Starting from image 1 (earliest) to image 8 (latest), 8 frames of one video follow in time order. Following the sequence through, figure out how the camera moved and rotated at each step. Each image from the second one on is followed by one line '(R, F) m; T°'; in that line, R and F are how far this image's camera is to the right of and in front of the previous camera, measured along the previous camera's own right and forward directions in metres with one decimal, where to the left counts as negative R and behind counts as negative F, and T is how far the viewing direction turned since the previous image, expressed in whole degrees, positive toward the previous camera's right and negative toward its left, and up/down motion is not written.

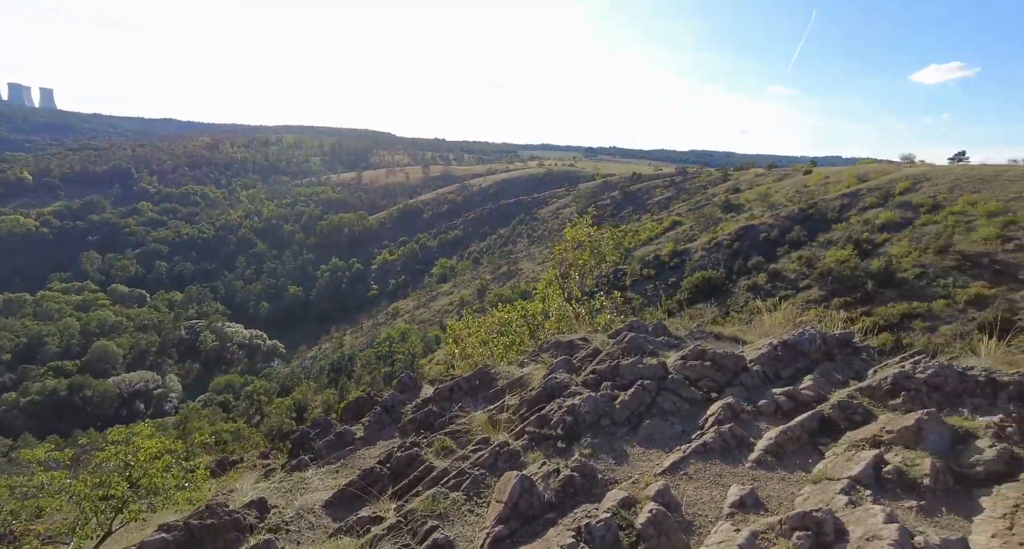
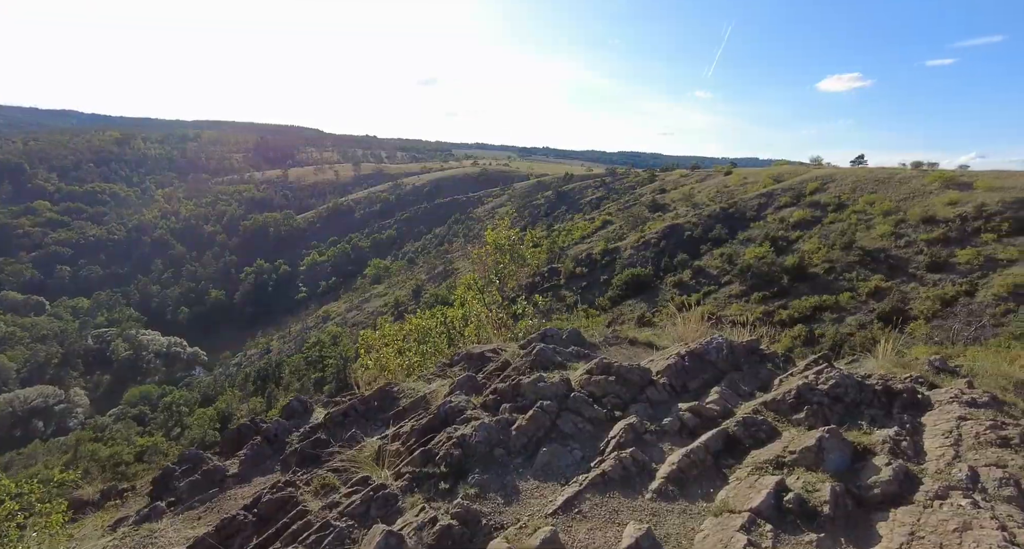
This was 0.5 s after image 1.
(+0.2, +0.2) m; +7°
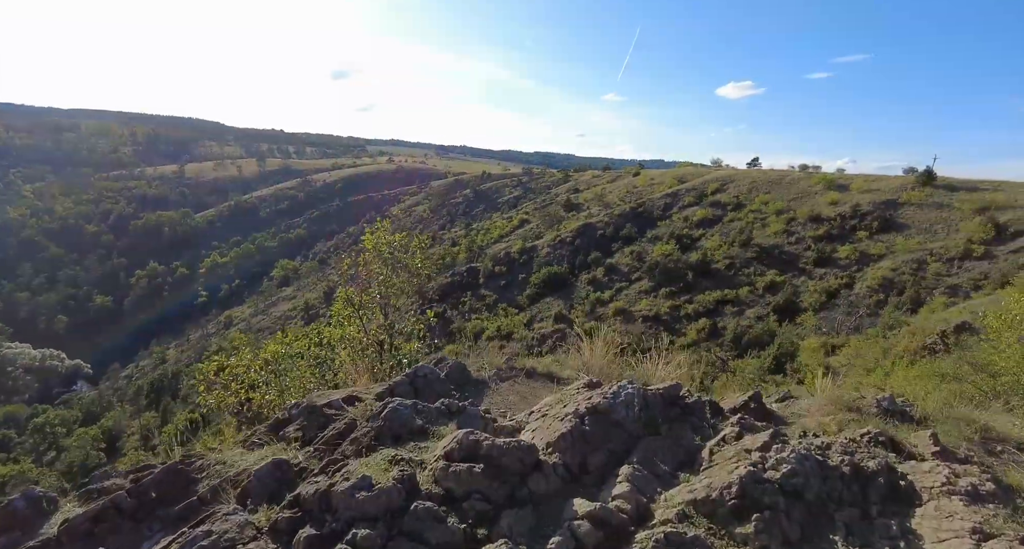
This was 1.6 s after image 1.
(+0.3, +0.8) m; +9°
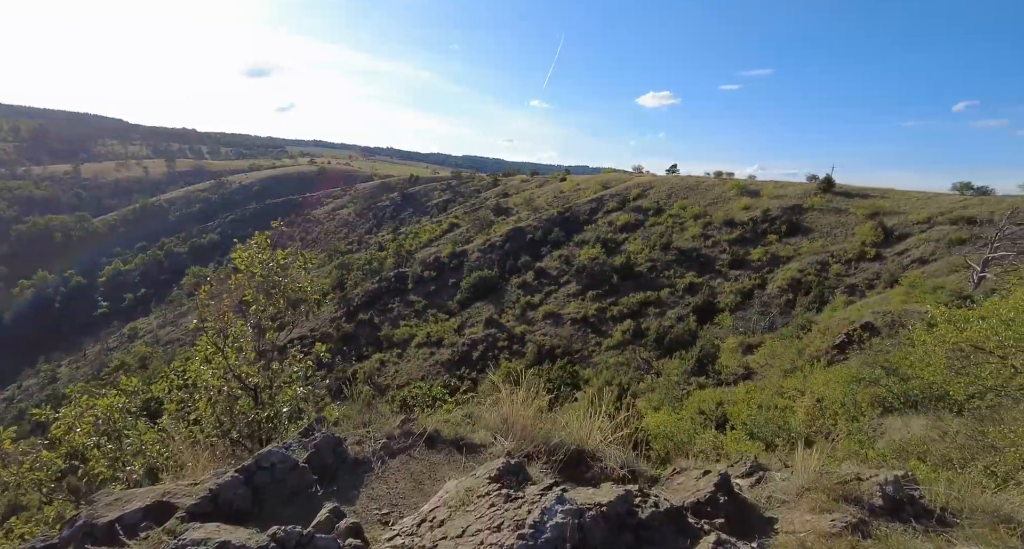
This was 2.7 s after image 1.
(+0.2, +0.7) m; +7°
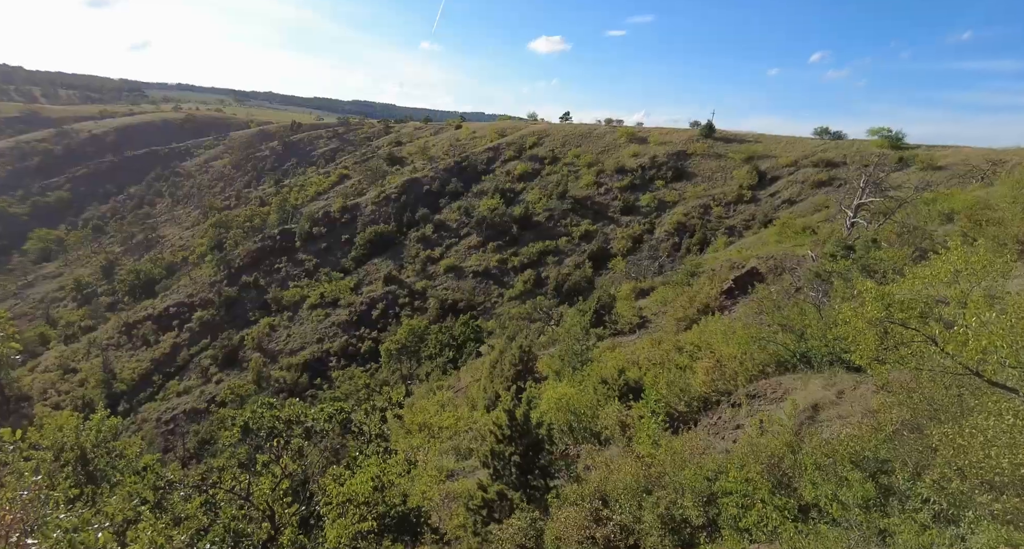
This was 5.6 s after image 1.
(+0.3, +1.4) m; +10°
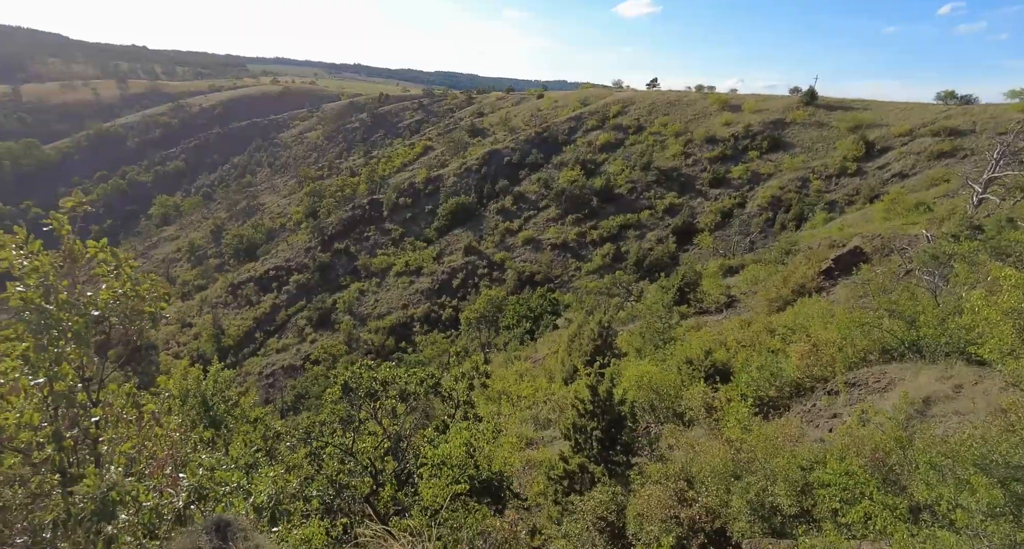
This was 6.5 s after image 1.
(-0.2, 0.0) m; -8°
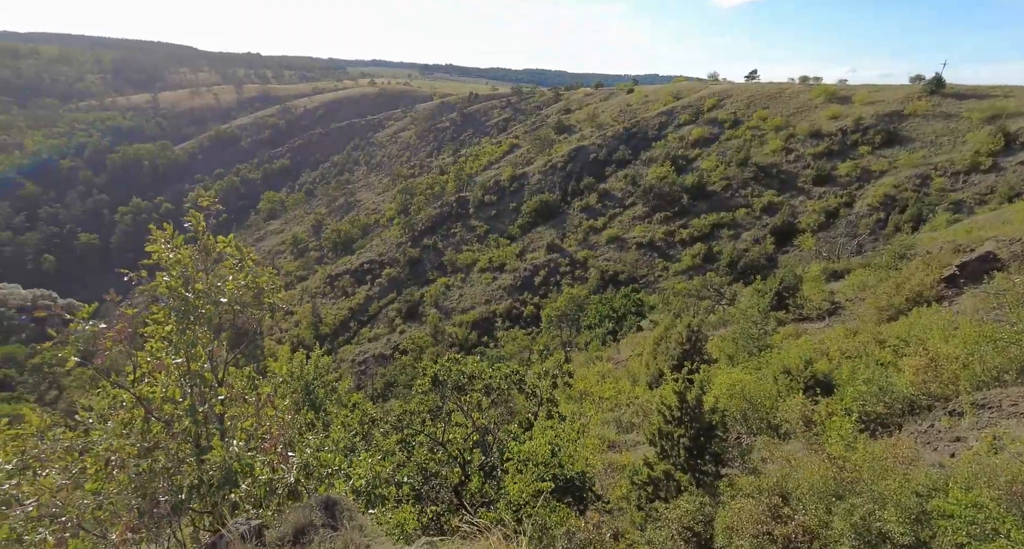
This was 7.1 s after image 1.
(-0.1, 0.0) m; -9°
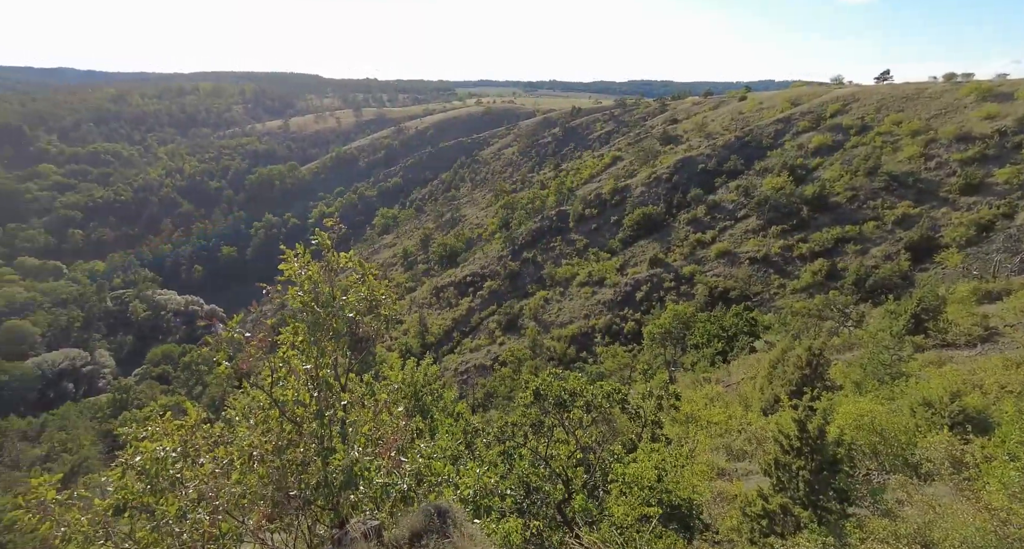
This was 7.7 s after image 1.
(-0.2, 0.0) m; -10°
